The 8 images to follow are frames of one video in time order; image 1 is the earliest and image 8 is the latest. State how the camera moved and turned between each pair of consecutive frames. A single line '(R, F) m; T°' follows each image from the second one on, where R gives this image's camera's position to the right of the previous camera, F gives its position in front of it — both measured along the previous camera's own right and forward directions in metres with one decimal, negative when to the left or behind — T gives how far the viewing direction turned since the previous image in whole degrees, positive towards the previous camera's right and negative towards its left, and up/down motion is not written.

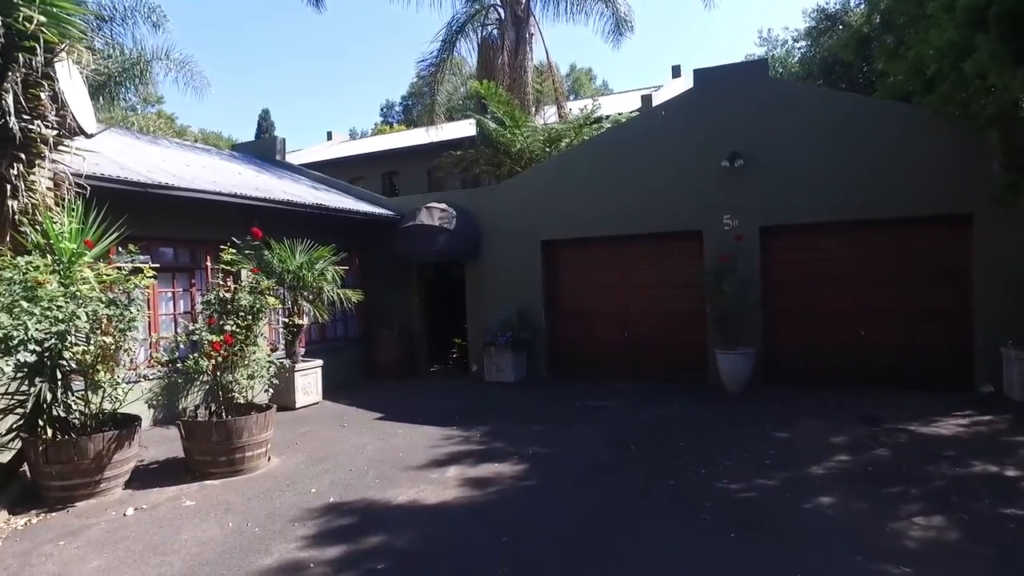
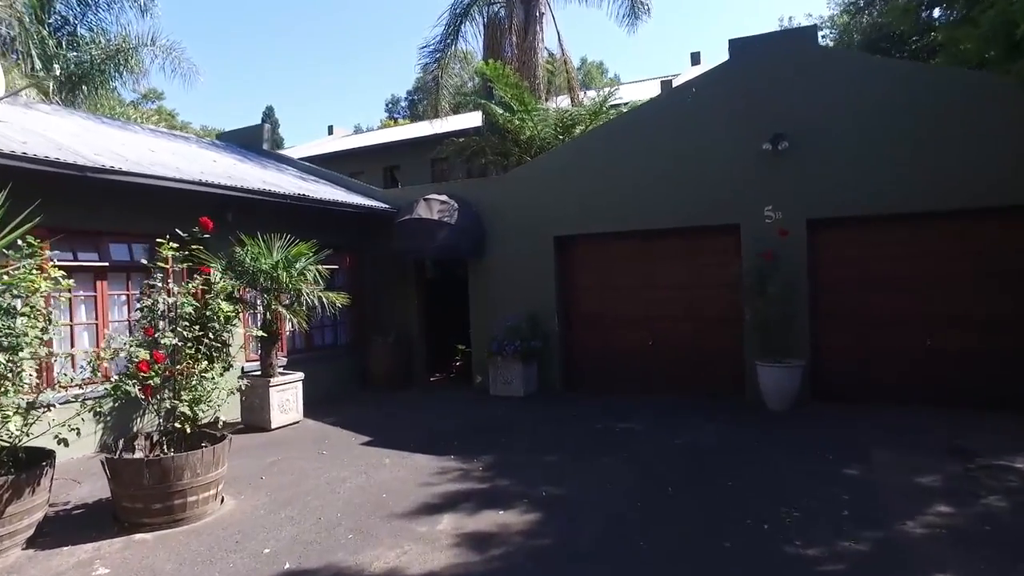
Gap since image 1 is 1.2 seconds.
(0.0, +1.3) m; -1°
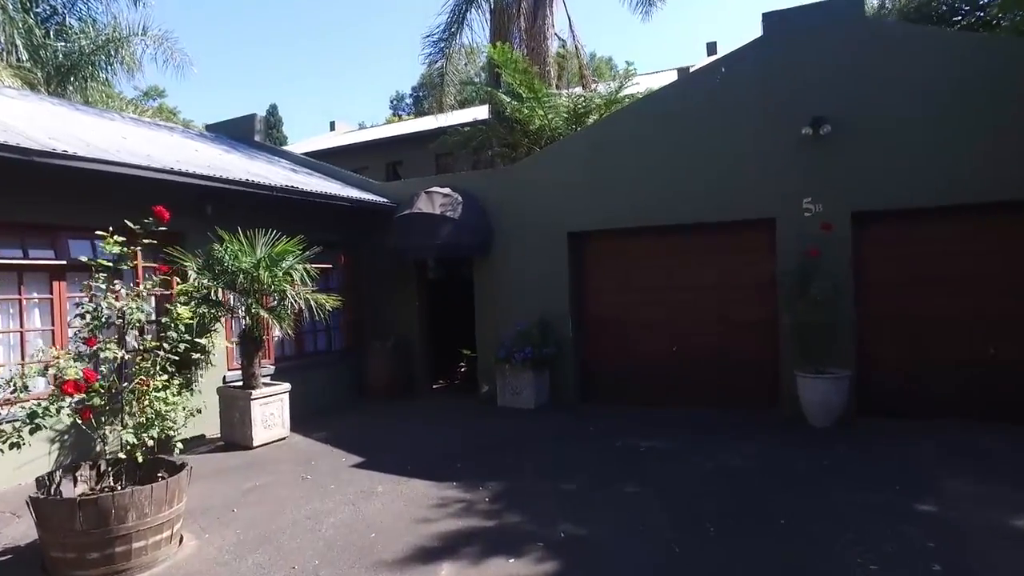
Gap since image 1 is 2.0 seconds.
(0.0, +0.9) m; -1°
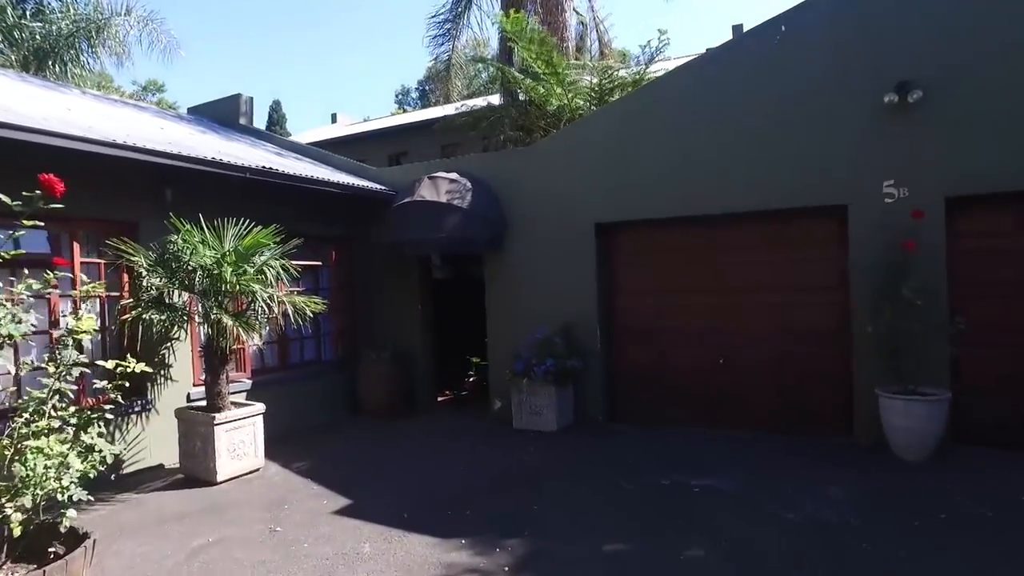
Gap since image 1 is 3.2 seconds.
(-0.1, +1.4) m; -1°
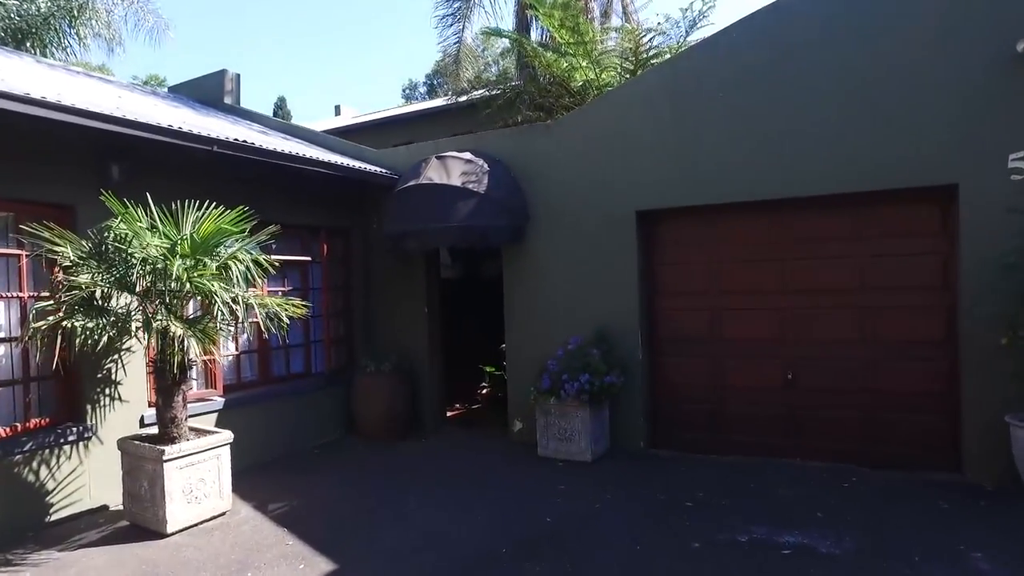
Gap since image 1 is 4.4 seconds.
(-0.2, +1.4) m; -1°
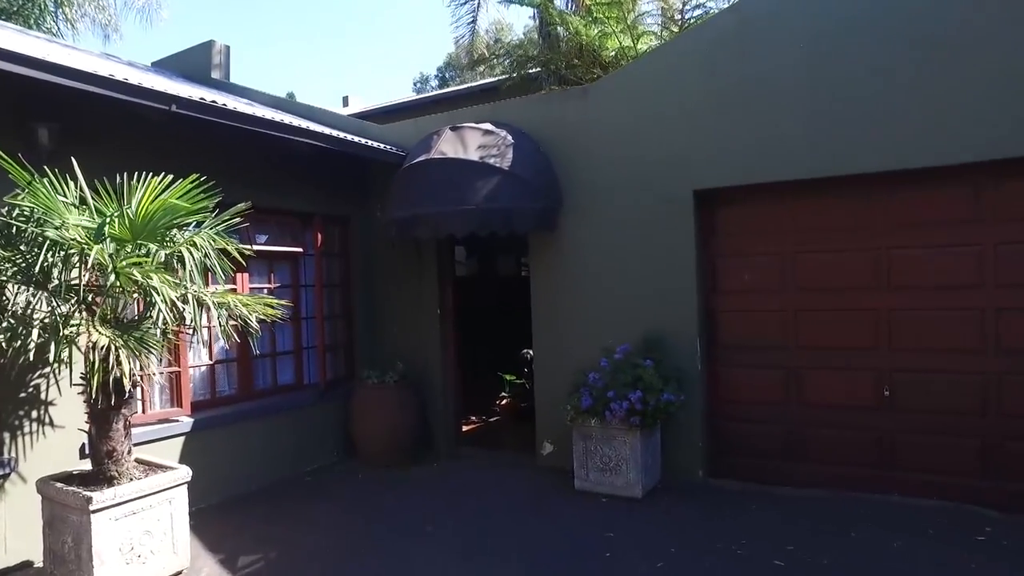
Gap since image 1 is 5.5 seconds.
(-0.1, +1.2) m; -1°
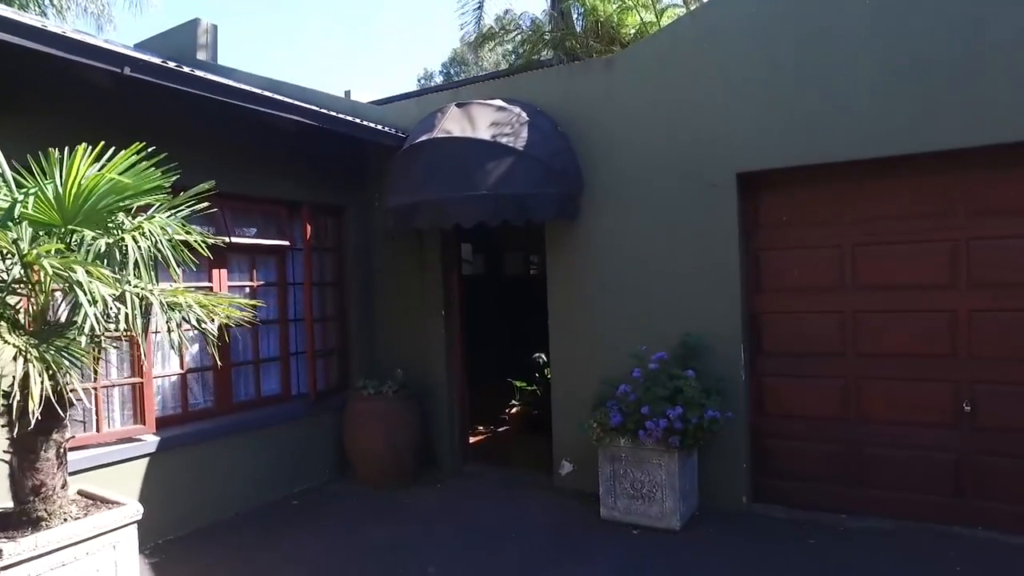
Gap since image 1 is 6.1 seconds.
(-0.1, +0.8) m; 0°
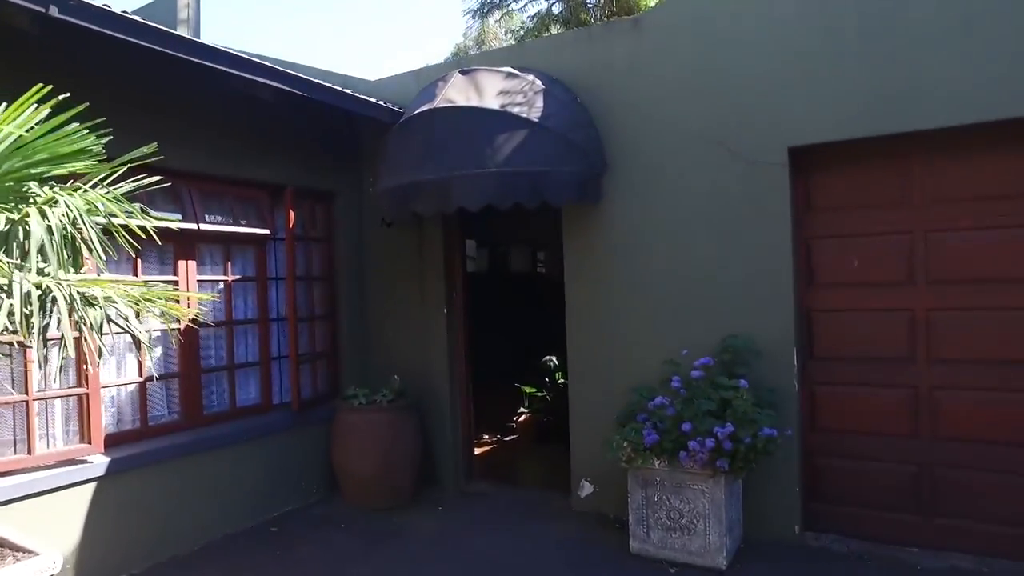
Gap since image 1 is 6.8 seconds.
(-0.1, +0.7) m; 0°
